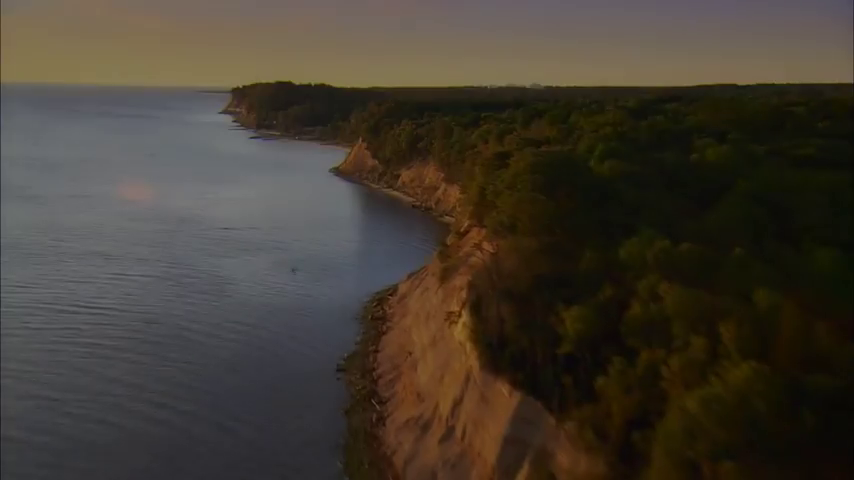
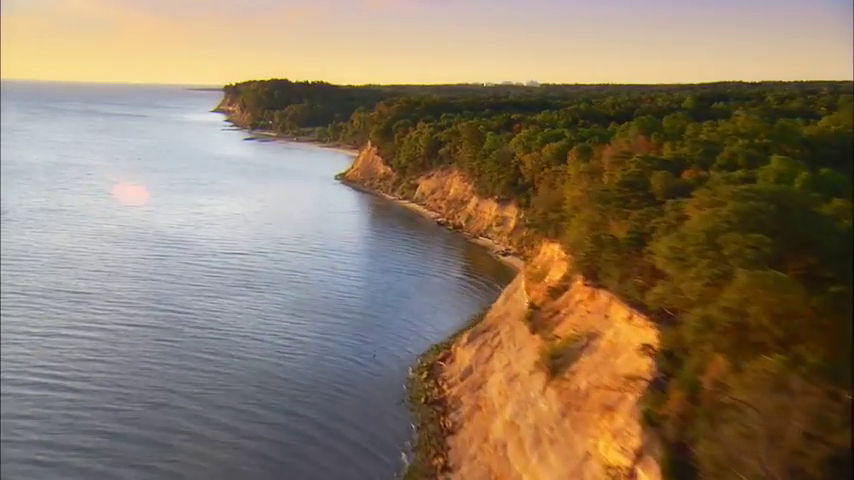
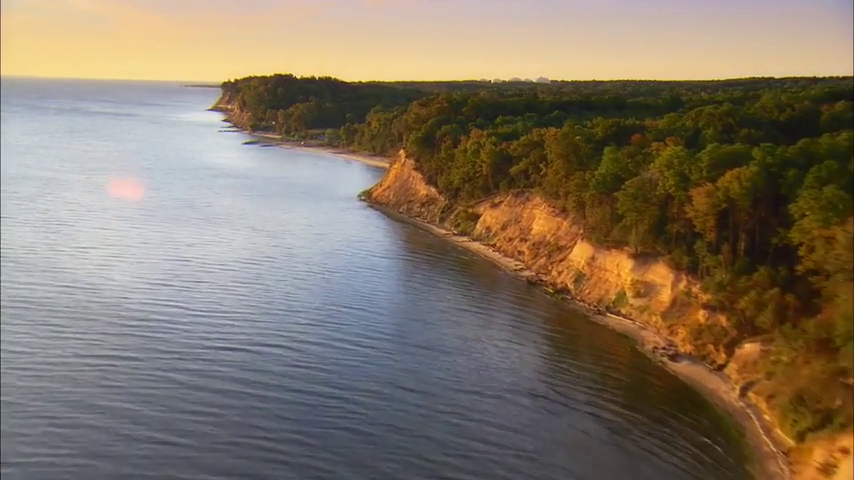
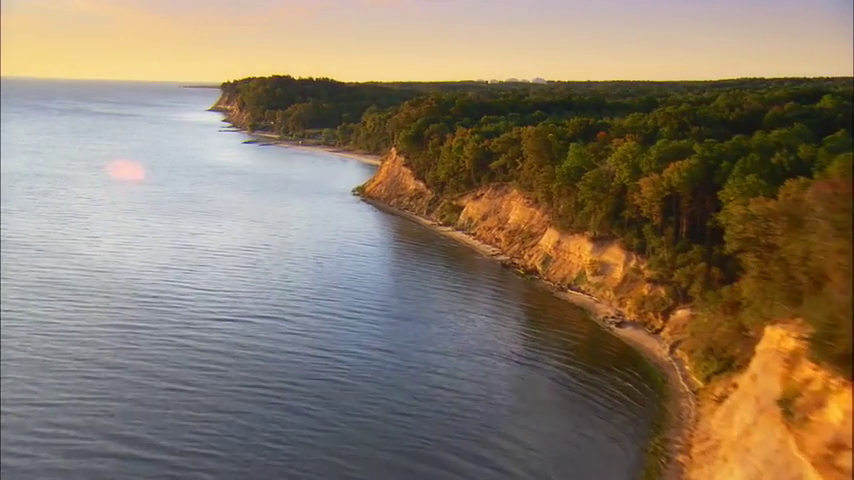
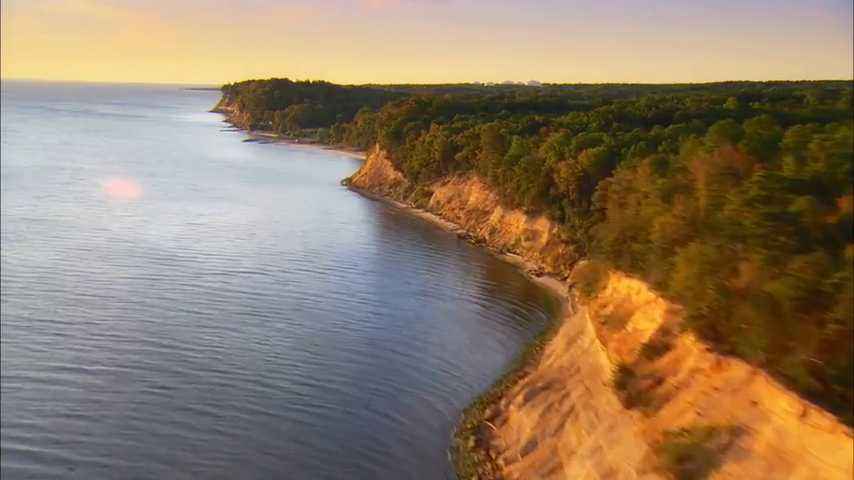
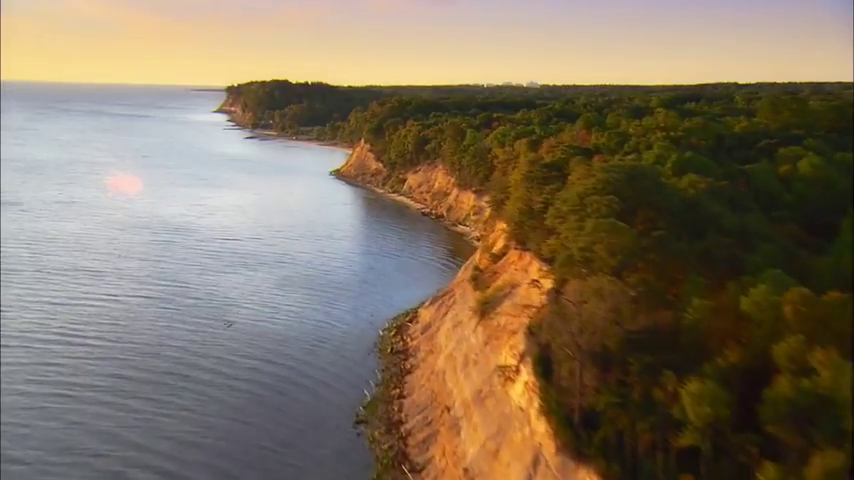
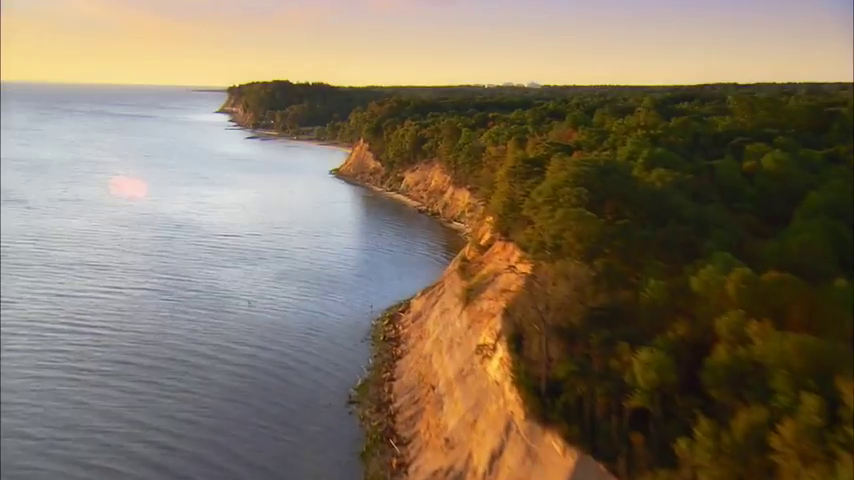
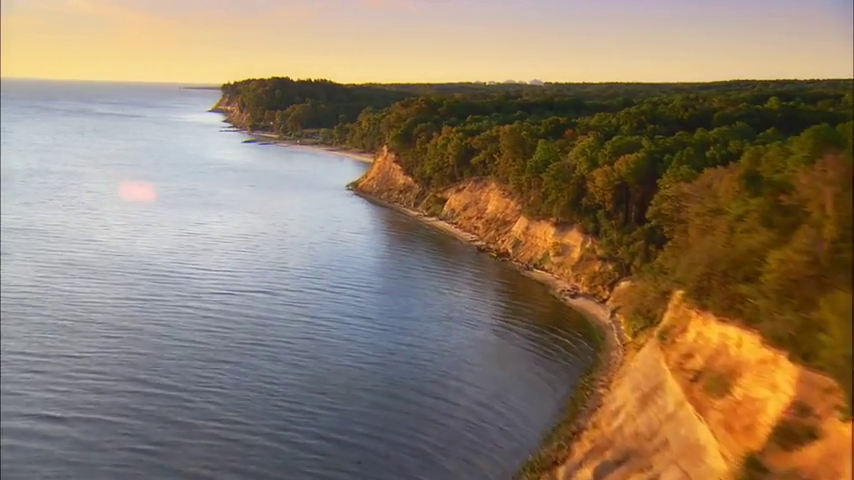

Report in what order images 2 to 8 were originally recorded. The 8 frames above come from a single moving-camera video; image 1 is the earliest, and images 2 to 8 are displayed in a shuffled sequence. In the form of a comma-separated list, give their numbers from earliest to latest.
7, 6, 2, 5, 8, 4, 3
